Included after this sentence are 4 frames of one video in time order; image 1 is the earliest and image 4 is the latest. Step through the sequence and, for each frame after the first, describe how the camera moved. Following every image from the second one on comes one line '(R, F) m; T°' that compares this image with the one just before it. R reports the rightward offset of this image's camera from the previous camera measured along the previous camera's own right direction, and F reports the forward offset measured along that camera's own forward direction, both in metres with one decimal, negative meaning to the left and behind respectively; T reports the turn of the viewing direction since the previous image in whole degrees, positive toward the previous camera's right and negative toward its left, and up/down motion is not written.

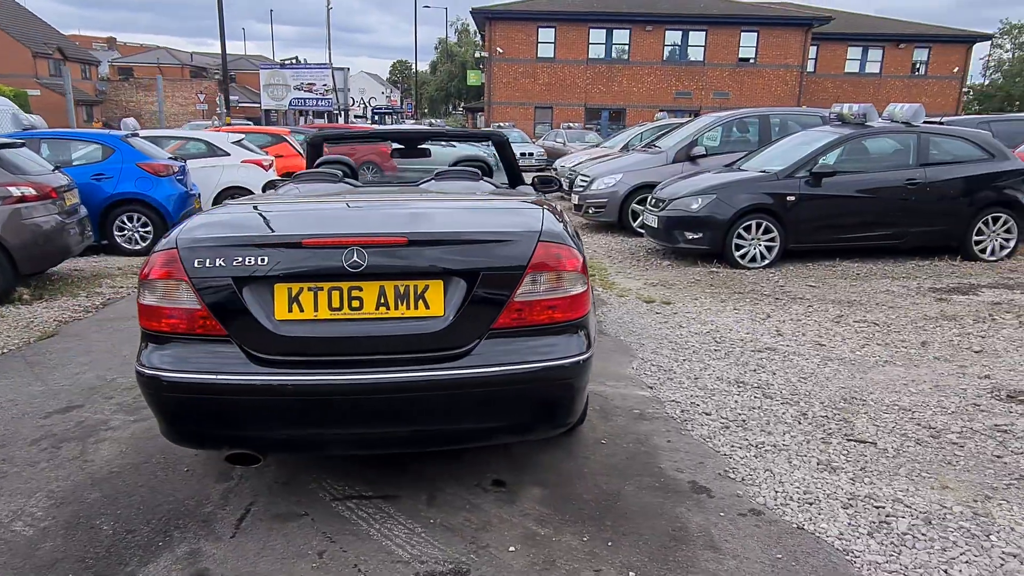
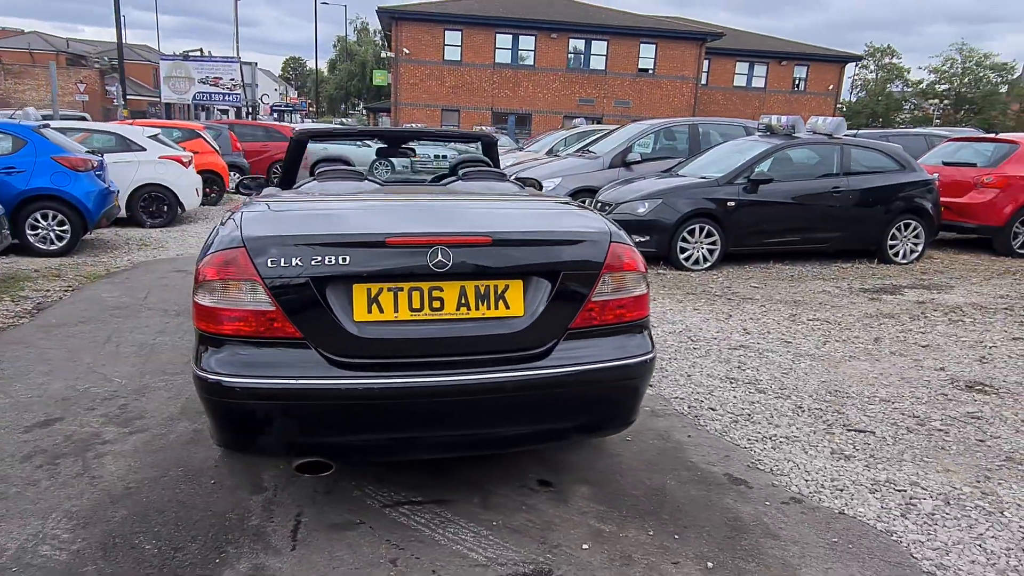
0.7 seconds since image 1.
(-0.6, 0.0) m; +8°
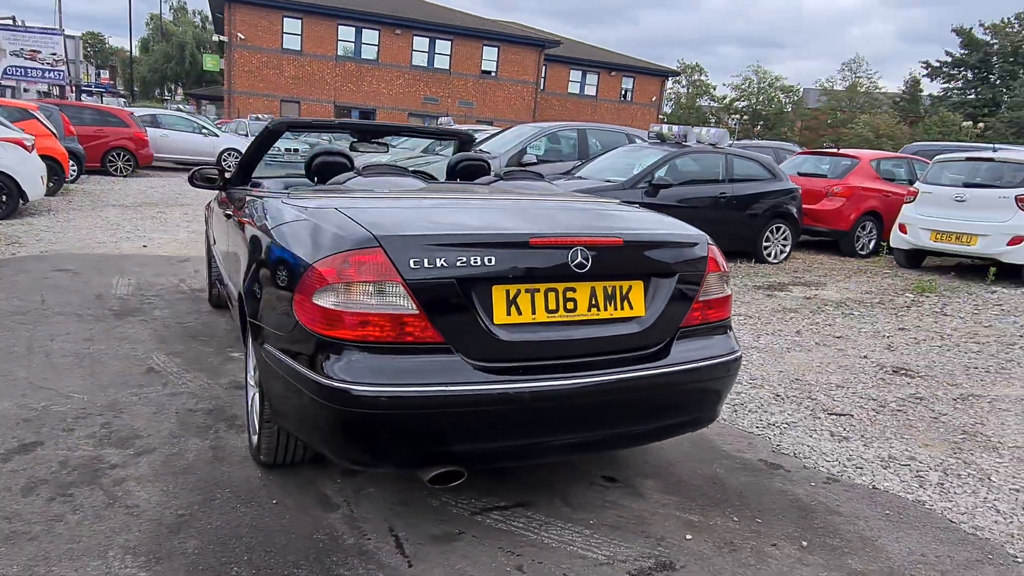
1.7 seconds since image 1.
(-1.0, +0.1) m; +13°
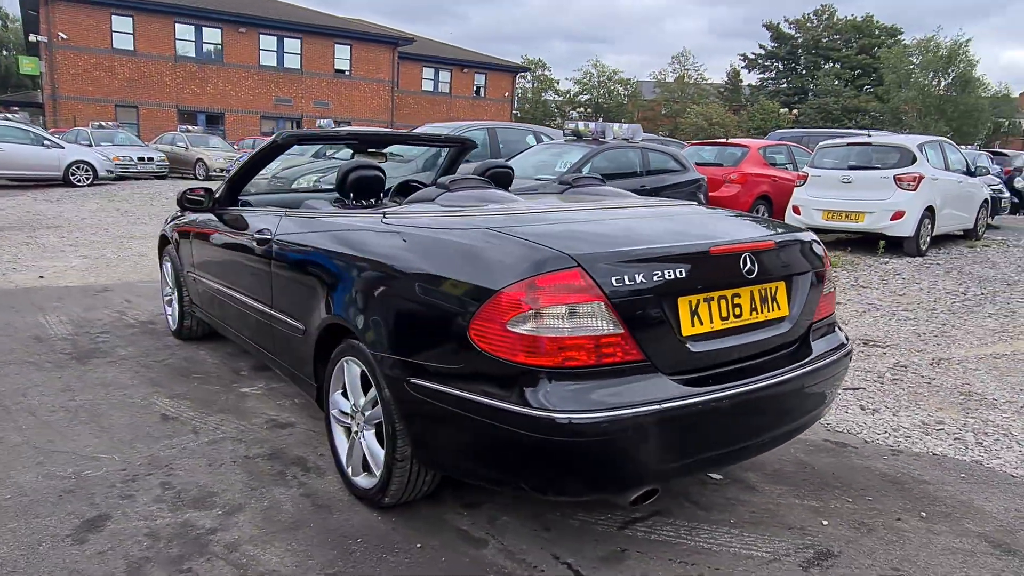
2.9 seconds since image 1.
(-1.0, +0.2) m; +11°
